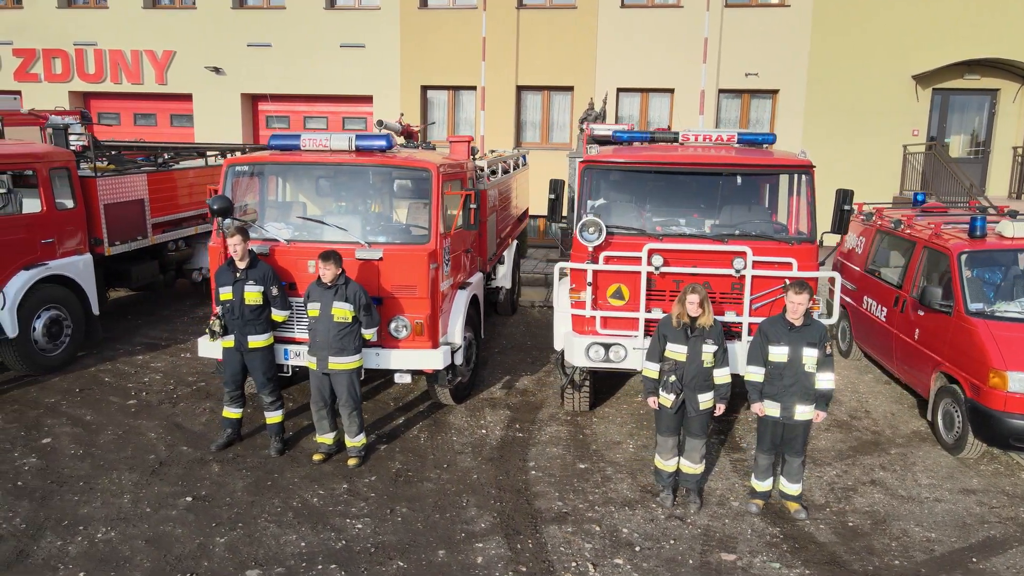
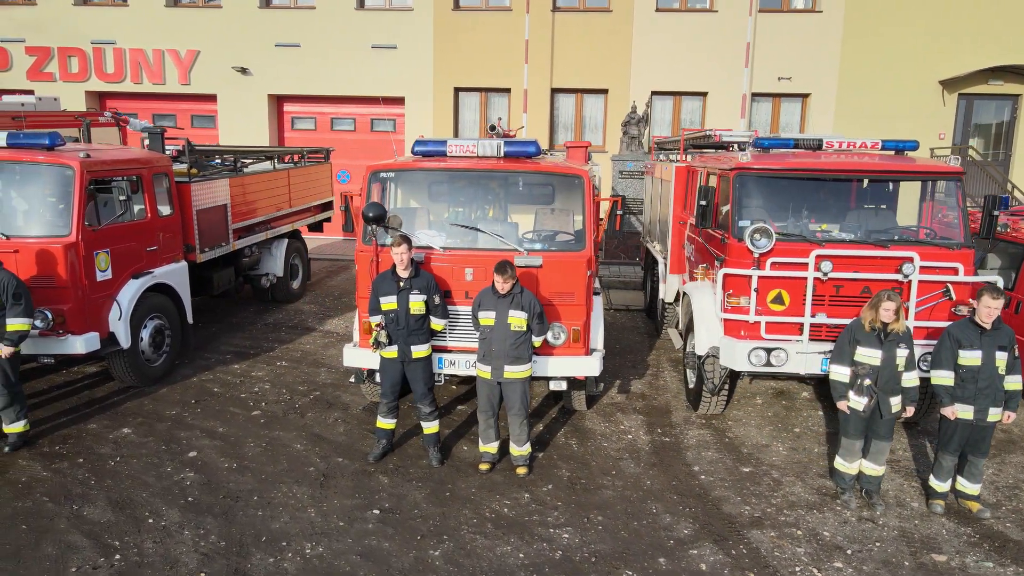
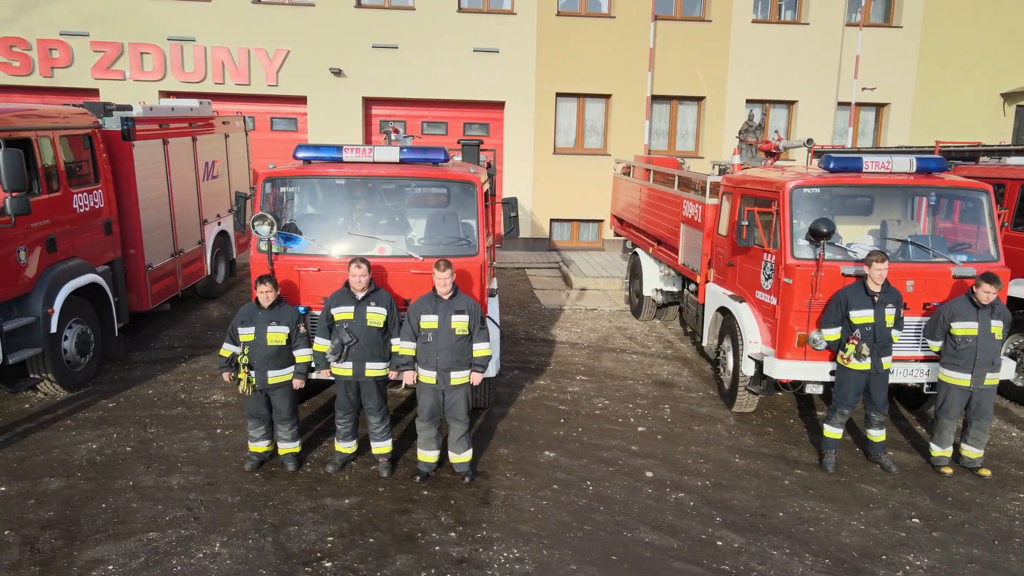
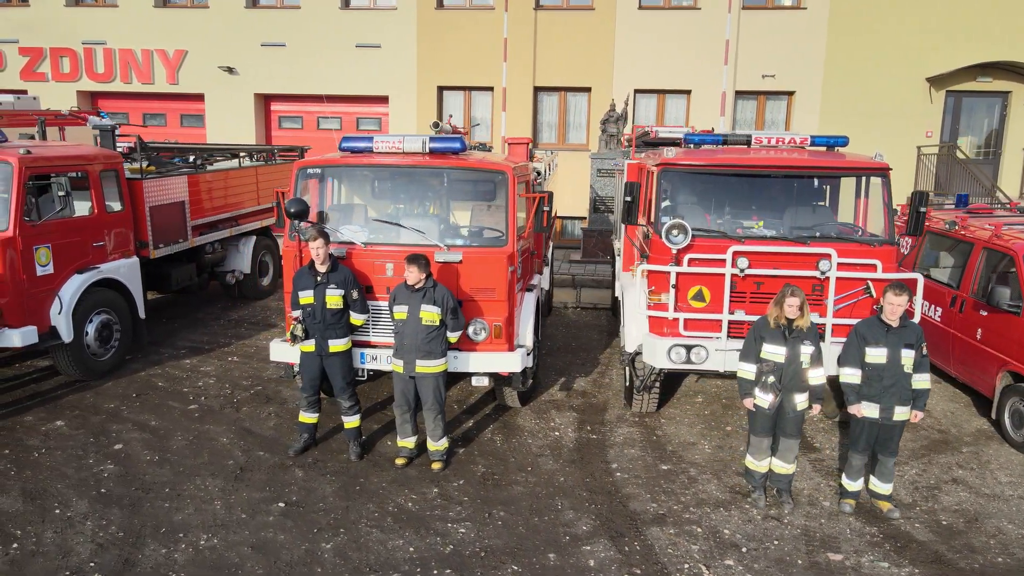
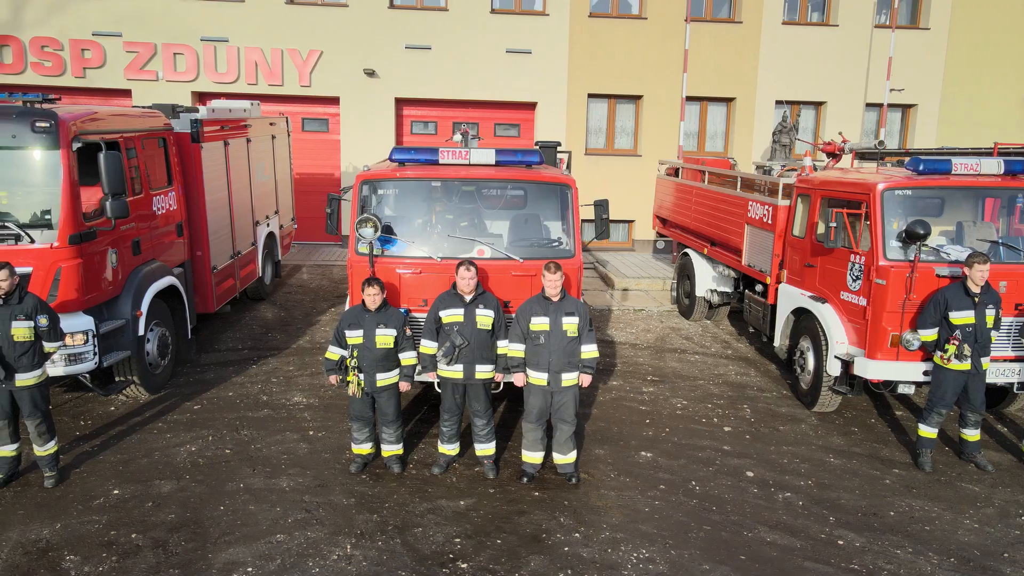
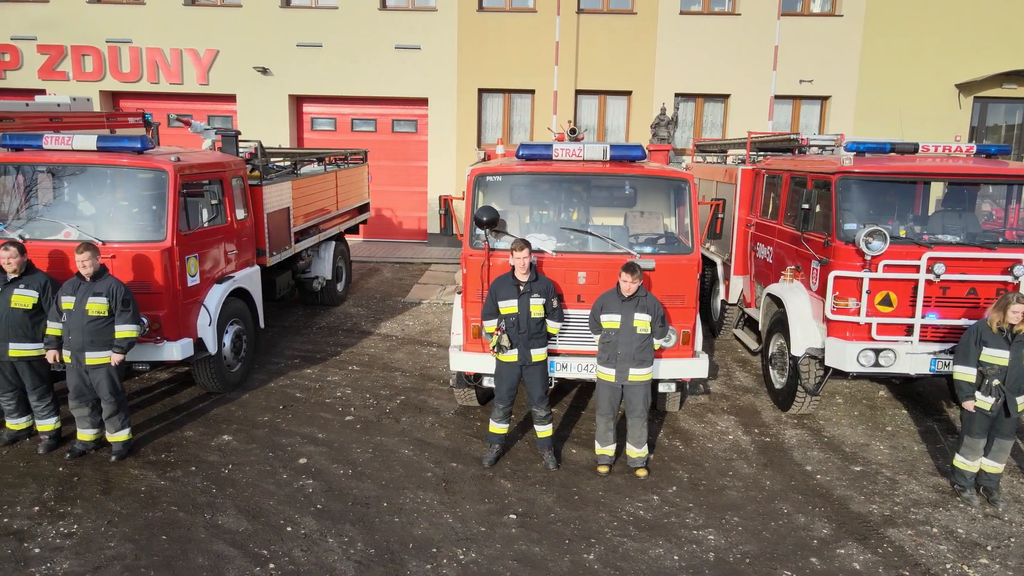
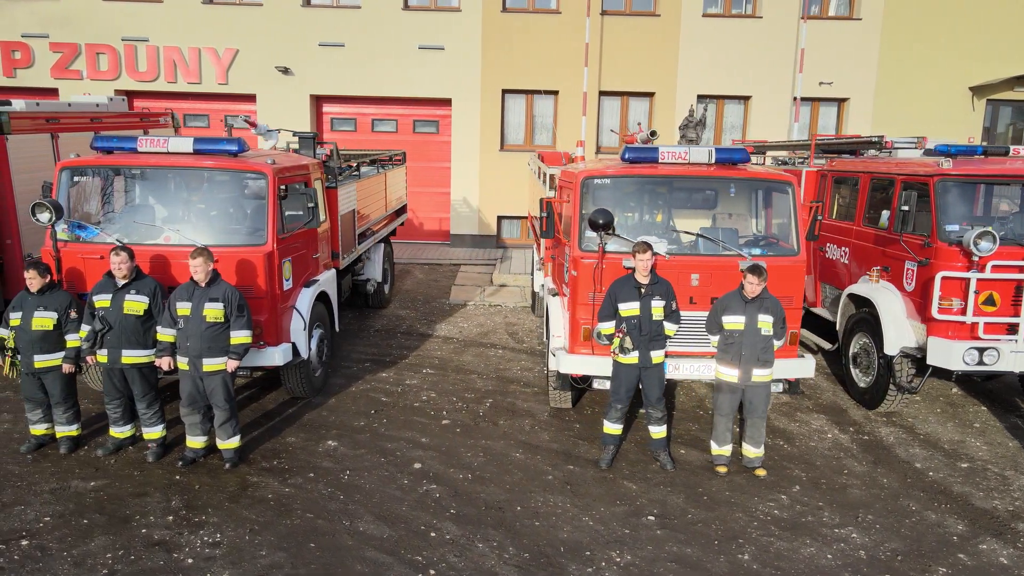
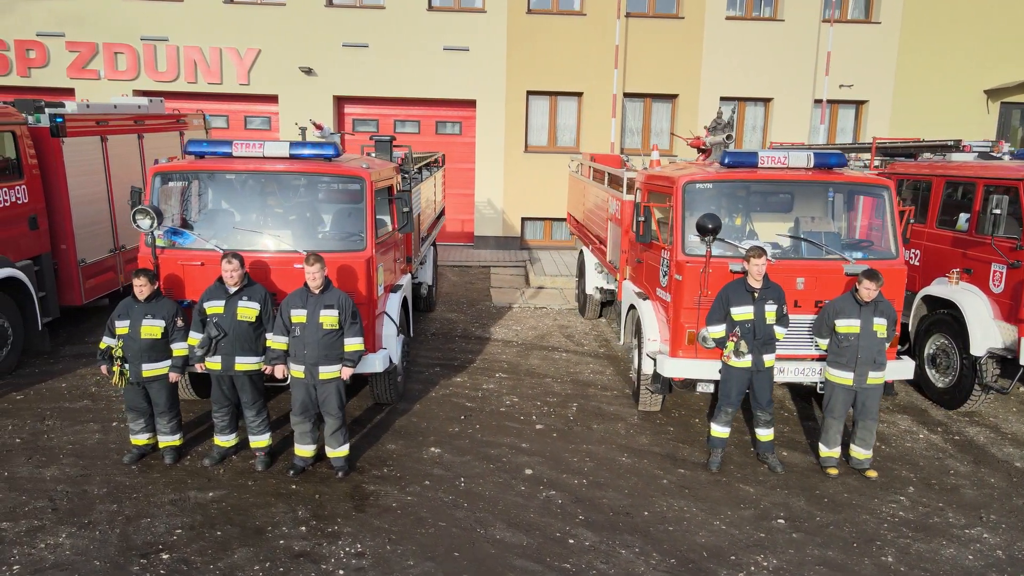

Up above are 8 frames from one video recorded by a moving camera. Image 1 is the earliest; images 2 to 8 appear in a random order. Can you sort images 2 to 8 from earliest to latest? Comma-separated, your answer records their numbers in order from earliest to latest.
4, 2, 6, 7, 8, 3, 5
